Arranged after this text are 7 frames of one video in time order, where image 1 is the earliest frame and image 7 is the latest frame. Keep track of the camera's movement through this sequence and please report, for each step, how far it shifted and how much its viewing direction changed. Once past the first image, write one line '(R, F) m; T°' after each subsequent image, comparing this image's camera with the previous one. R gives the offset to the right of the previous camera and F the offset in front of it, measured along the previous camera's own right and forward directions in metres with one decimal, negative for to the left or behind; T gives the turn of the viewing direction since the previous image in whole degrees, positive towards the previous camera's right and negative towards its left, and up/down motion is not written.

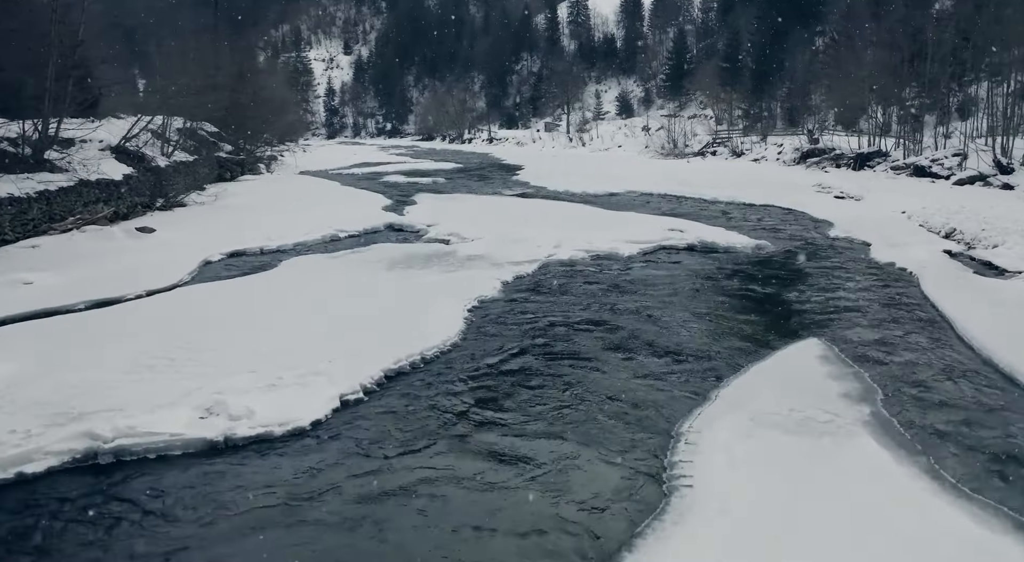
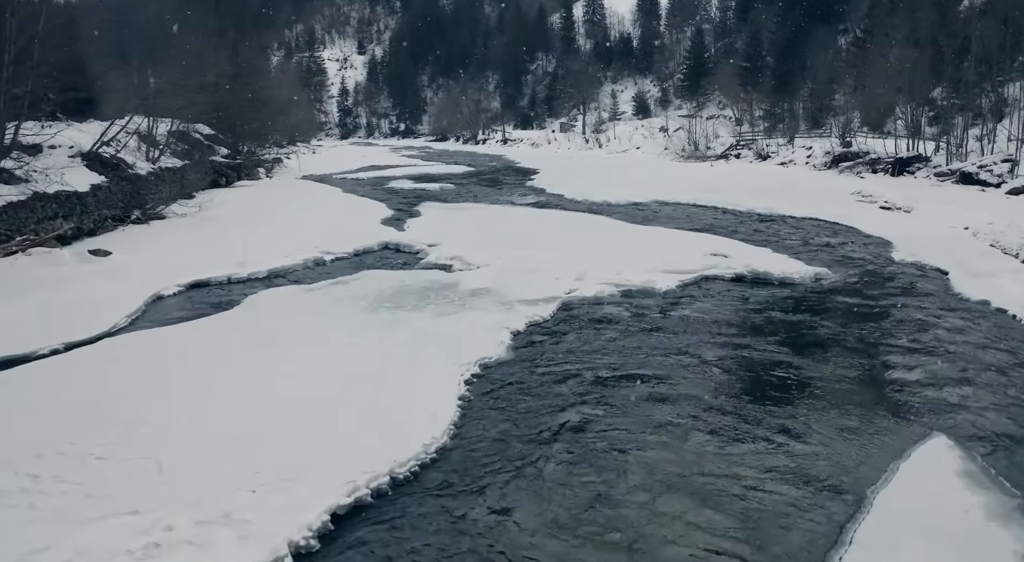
(0.0, +2.2) m; -1°
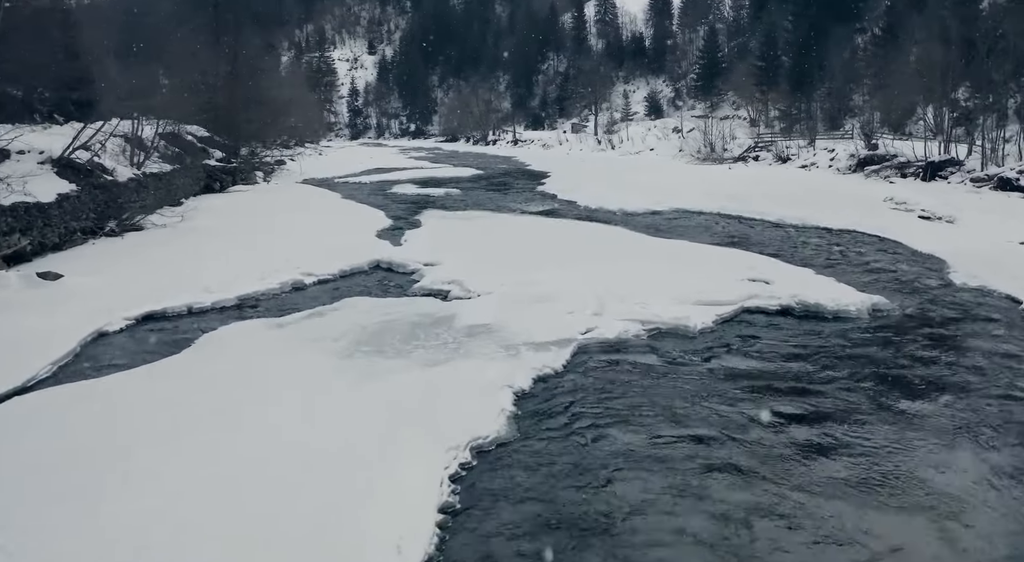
(+0.1, +1.7) m; -1°
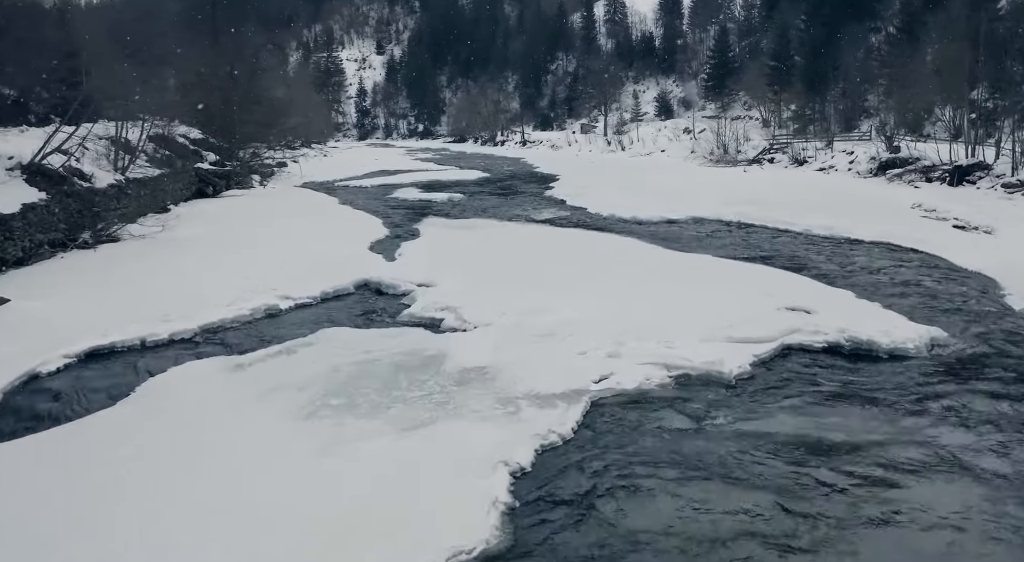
(+0.1, +1.4) m; -1°
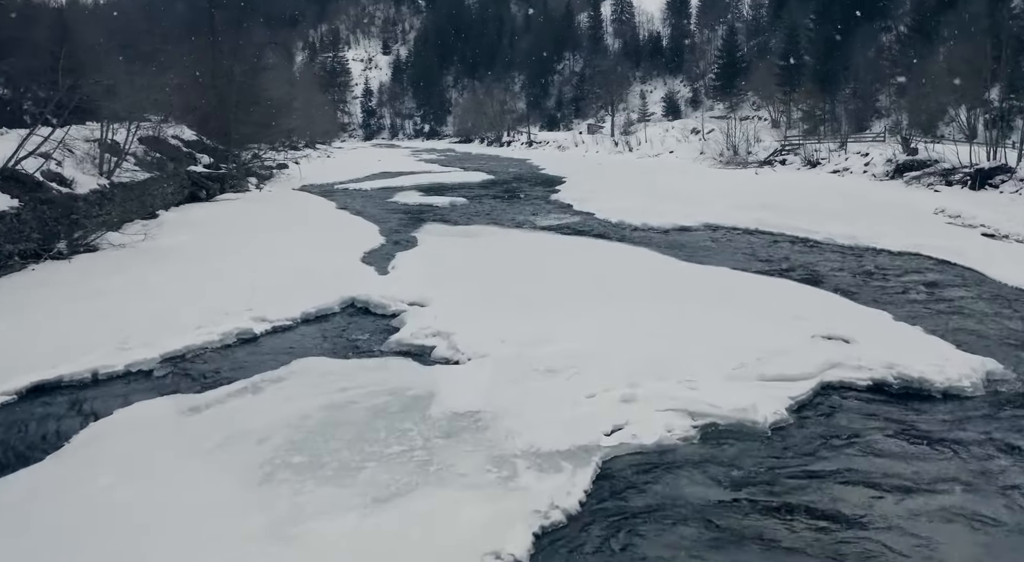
(+0.1, +1.1) m; 0°
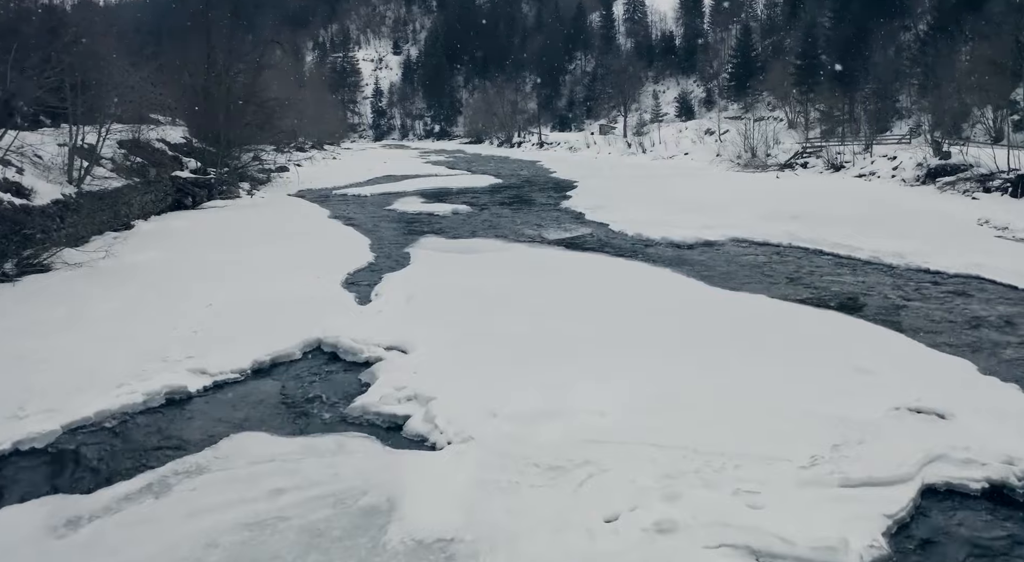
(+0.1, +1.9) m; -1°
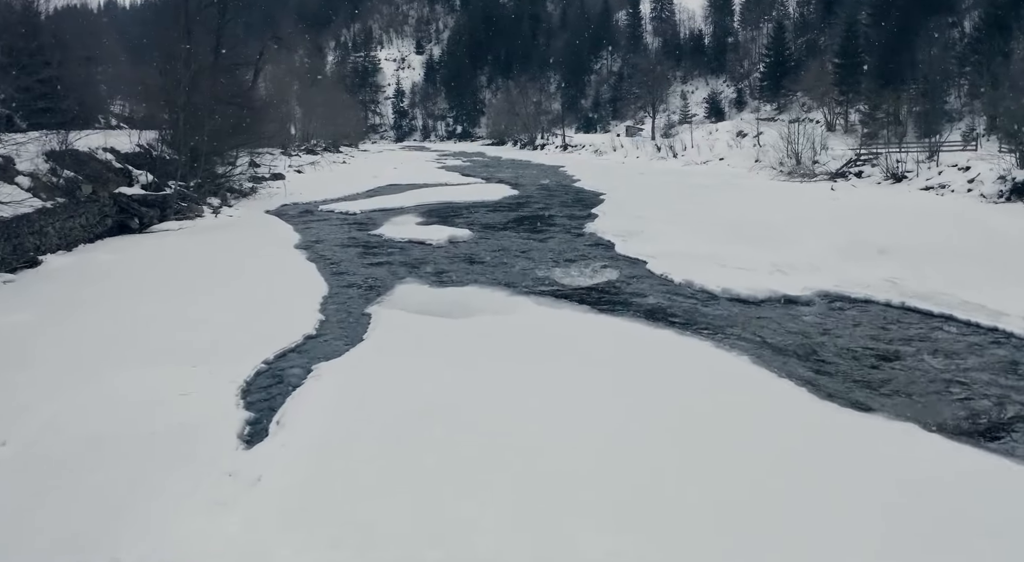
(+0.3, +4.5) m; -2°
